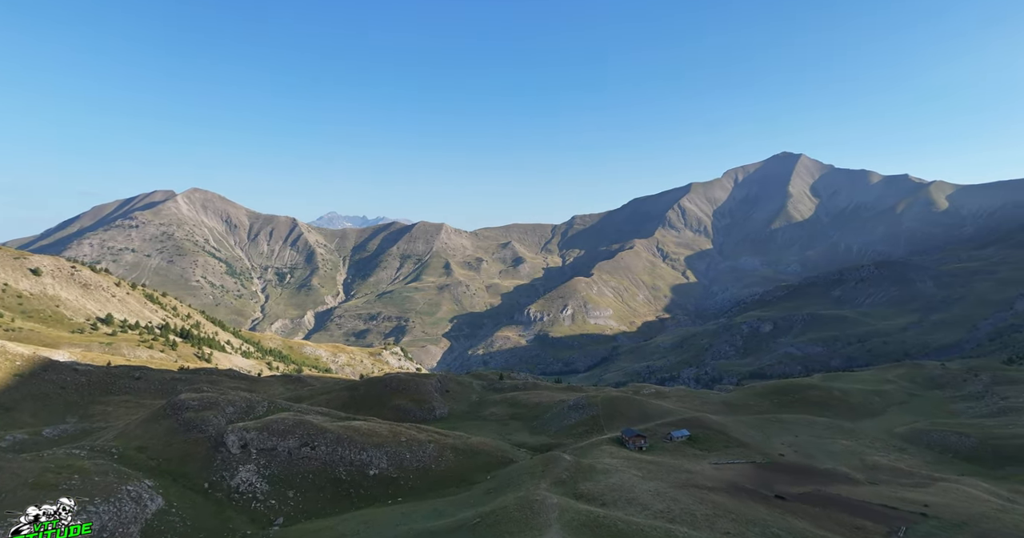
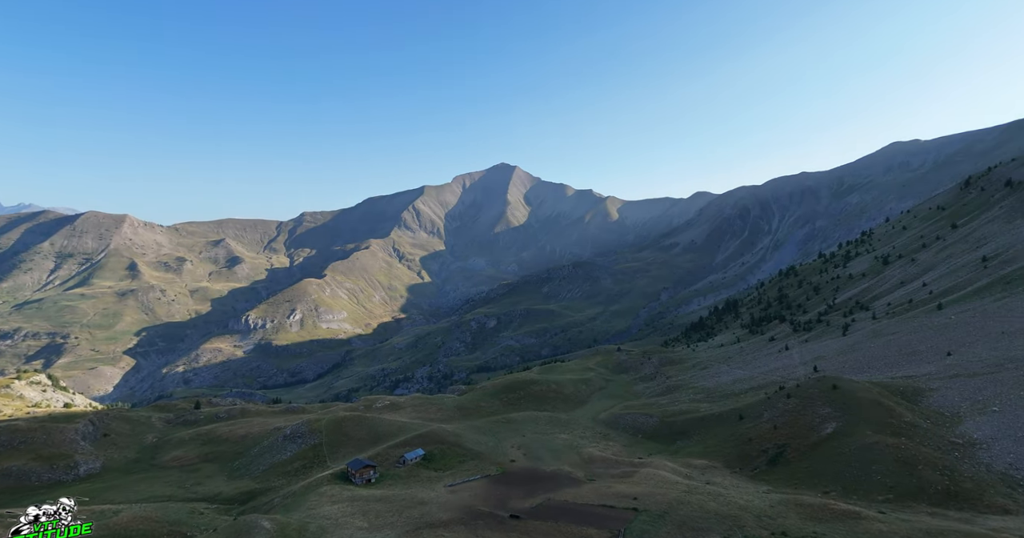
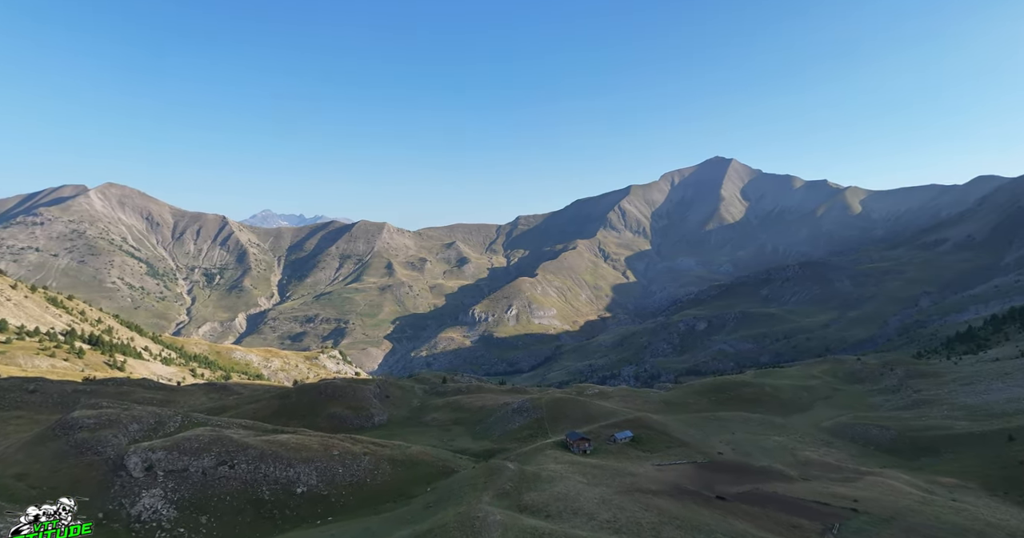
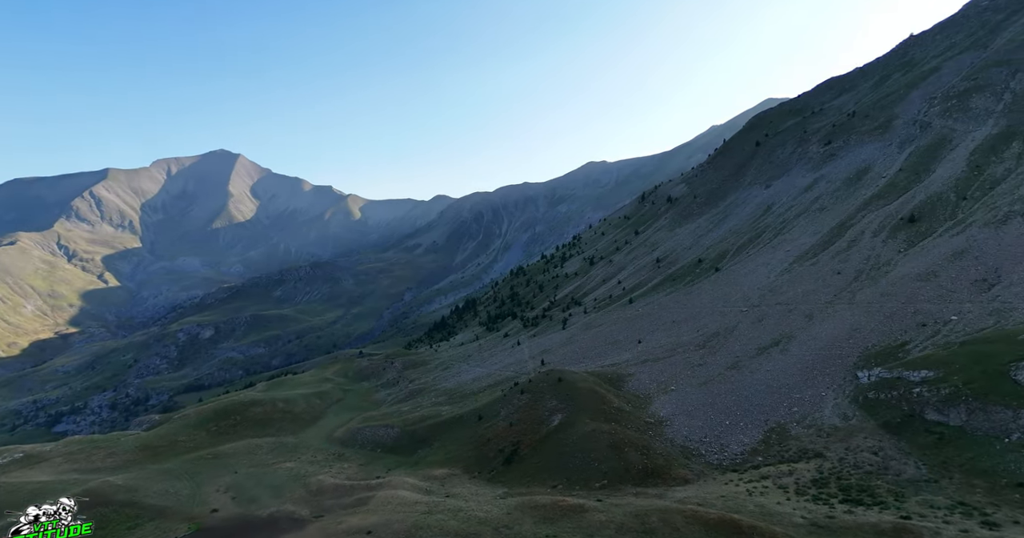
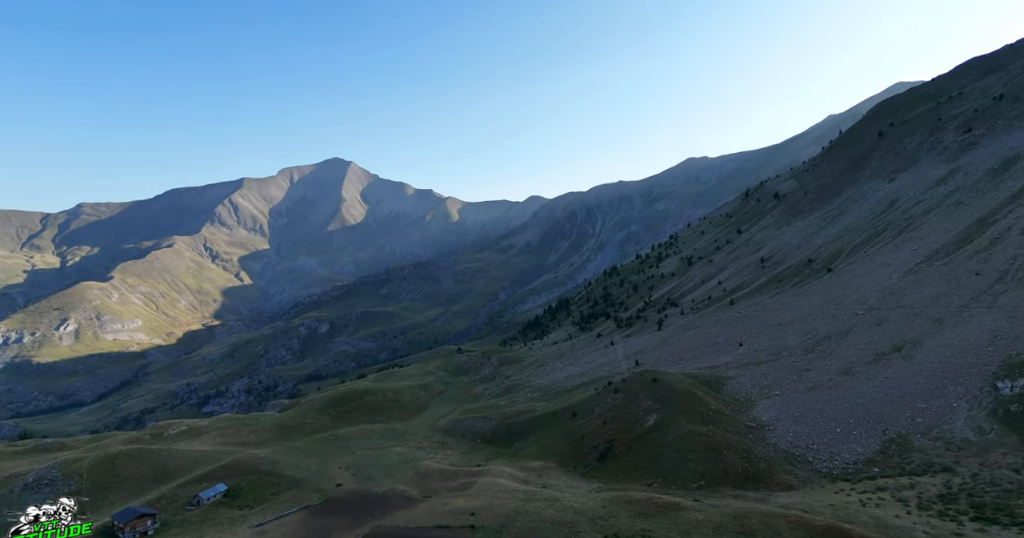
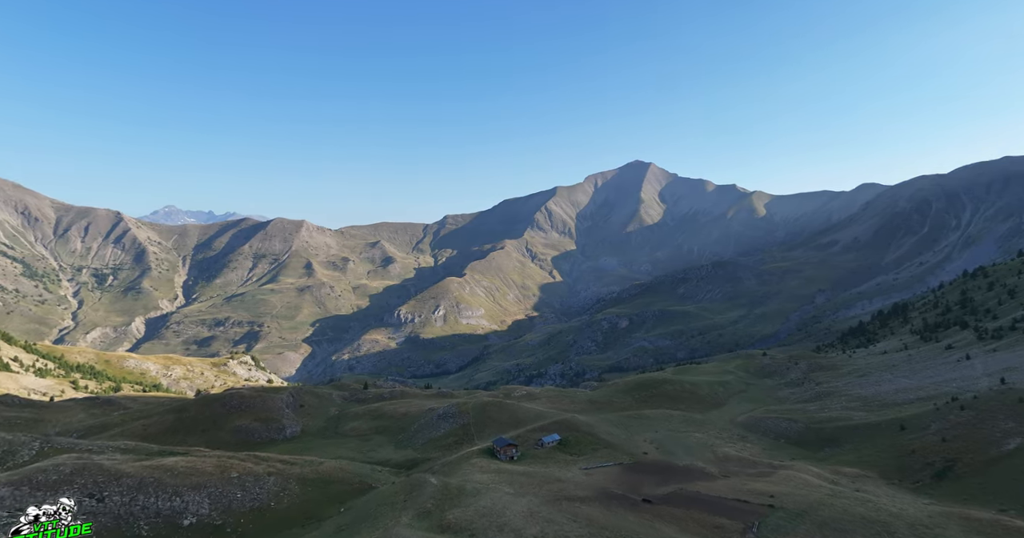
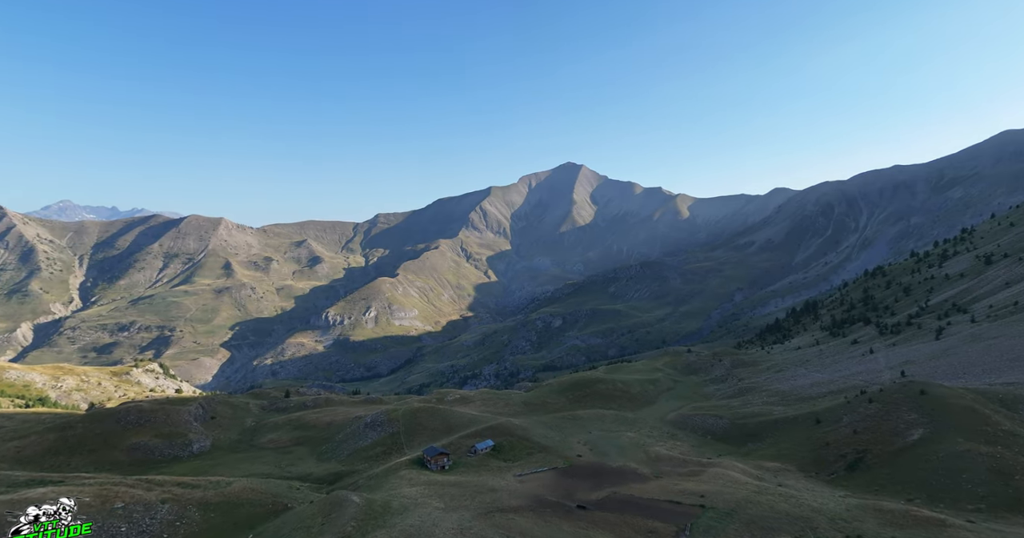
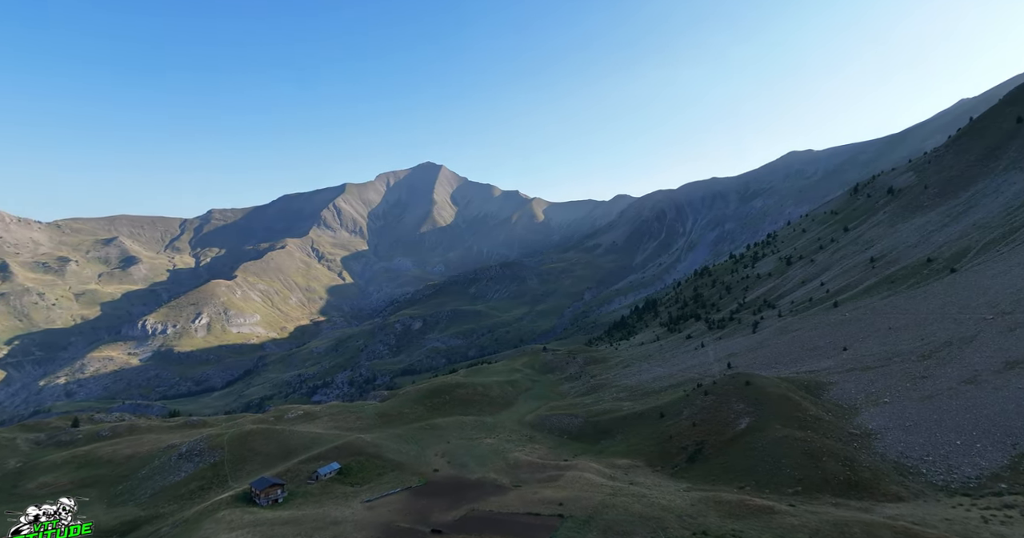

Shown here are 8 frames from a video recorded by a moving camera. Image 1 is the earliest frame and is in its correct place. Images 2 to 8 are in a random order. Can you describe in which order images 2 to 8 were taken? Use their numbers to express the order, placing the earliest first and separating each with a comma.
3, 6, 7, 2, 8, 5, 4
